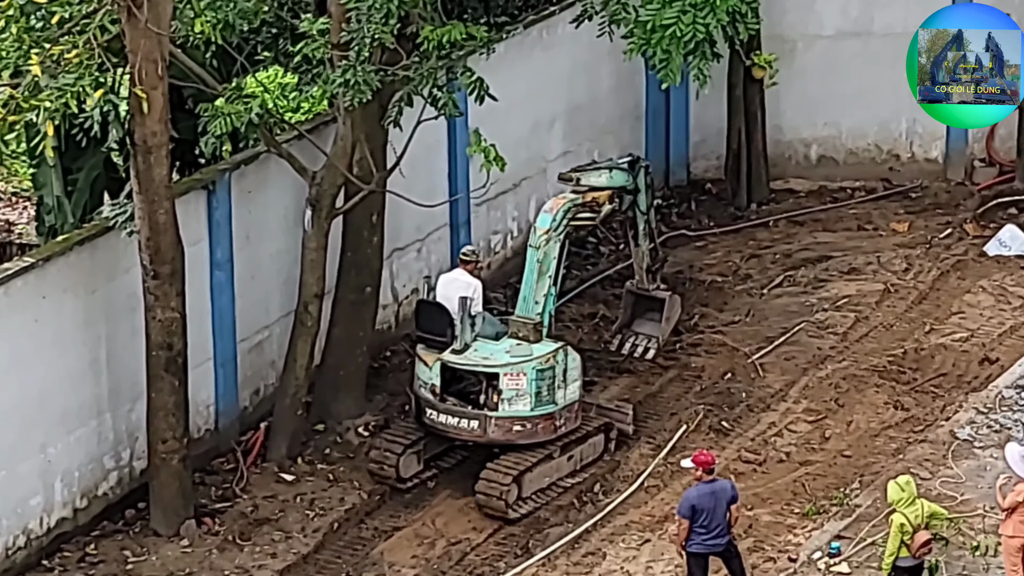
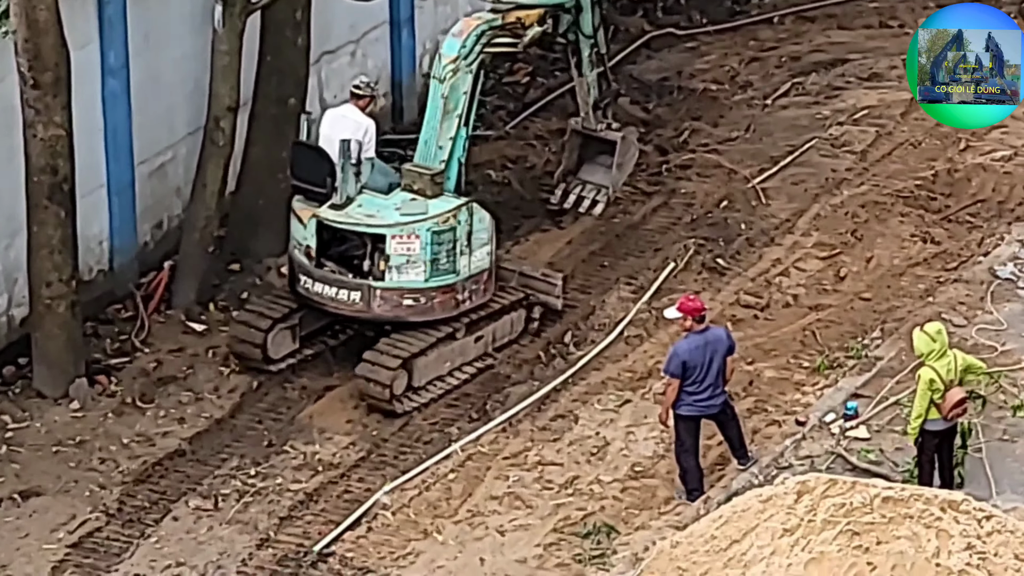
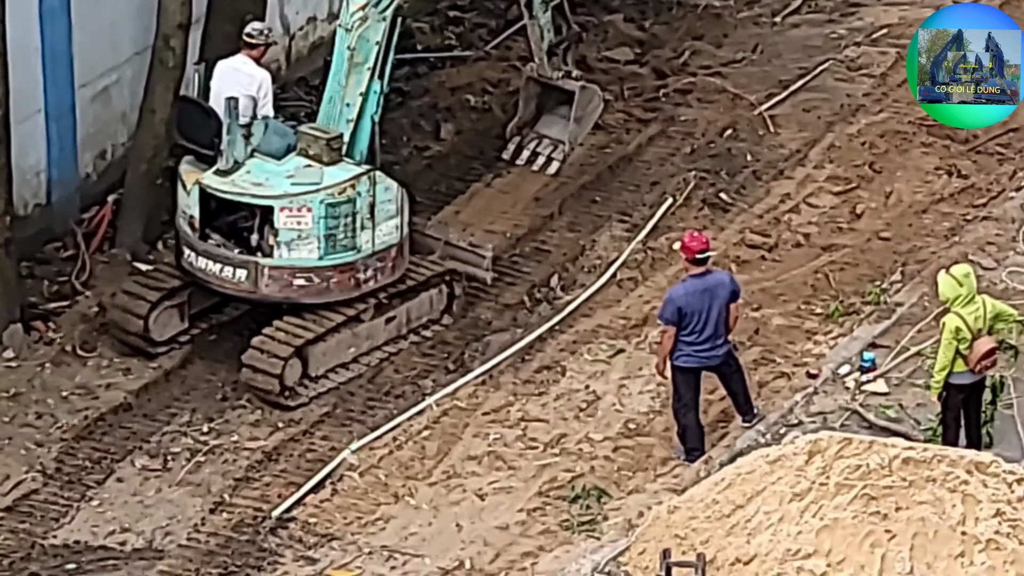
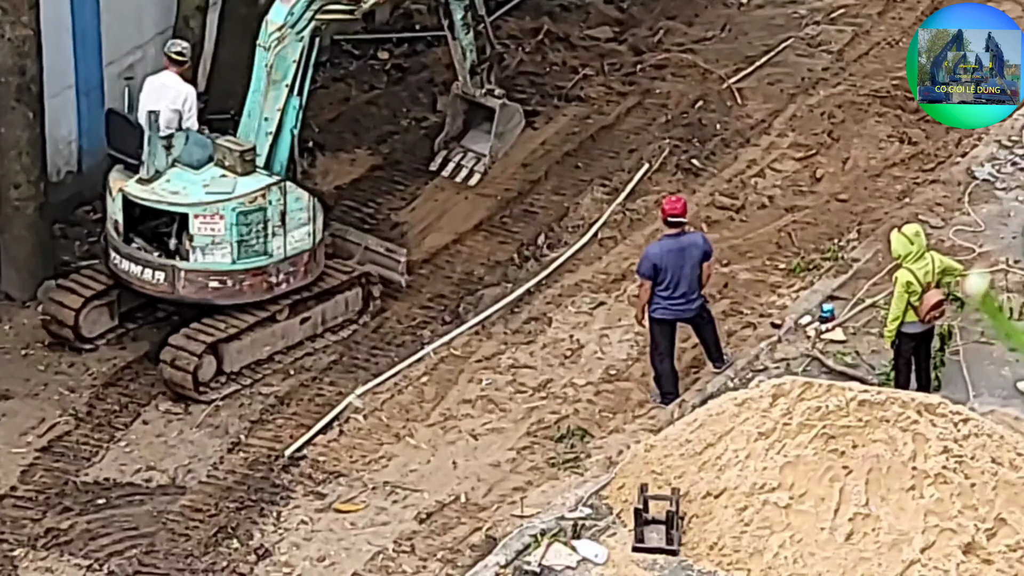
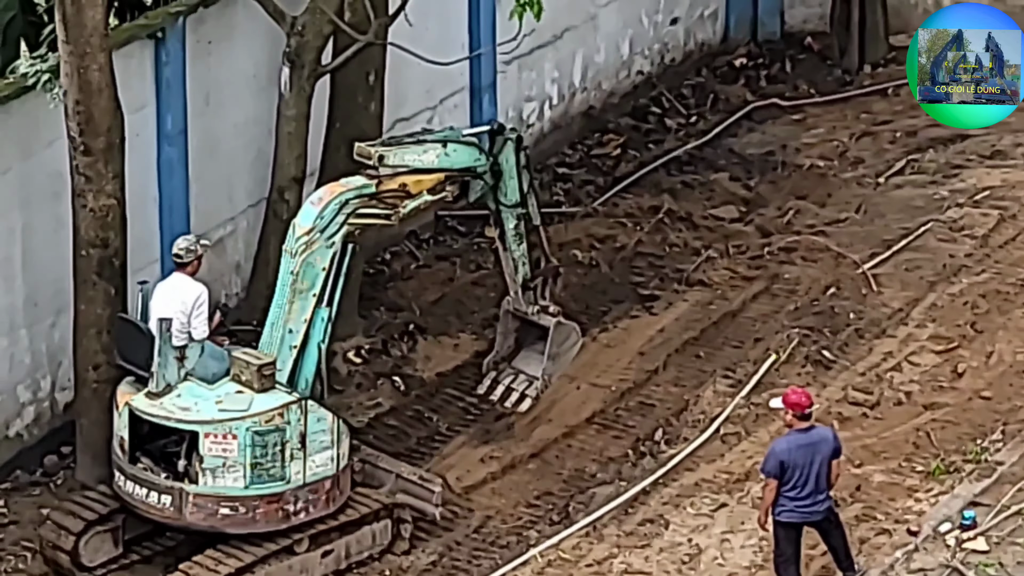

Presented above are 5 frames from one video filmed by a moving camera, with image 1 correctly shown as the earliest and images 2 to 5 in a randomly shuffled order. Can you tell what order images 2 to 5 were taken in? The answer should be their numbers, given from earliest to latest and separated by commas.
2, 3, 4, 5
